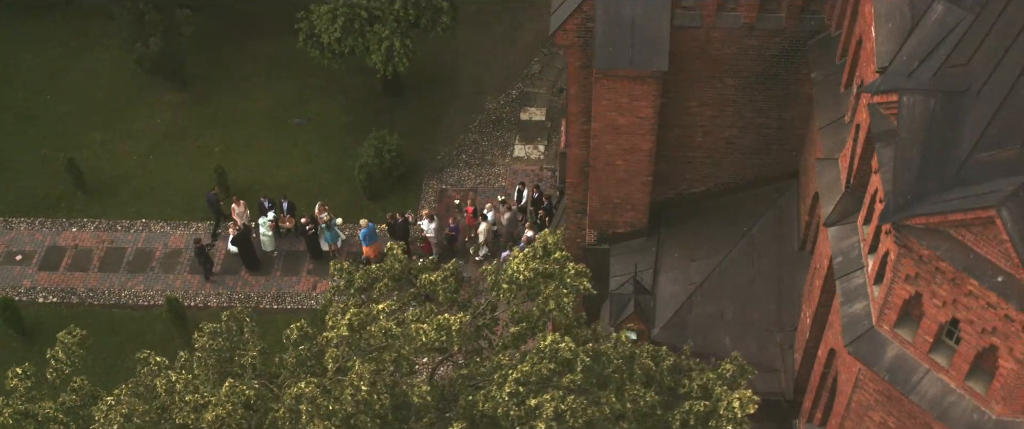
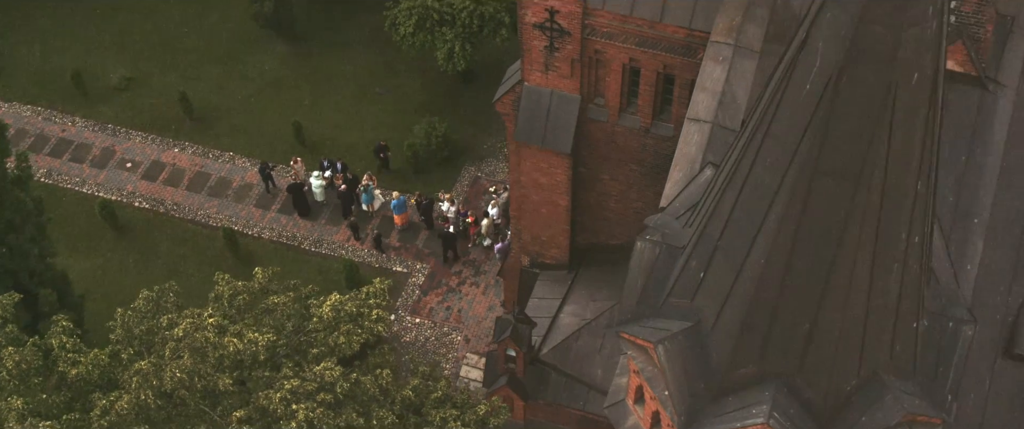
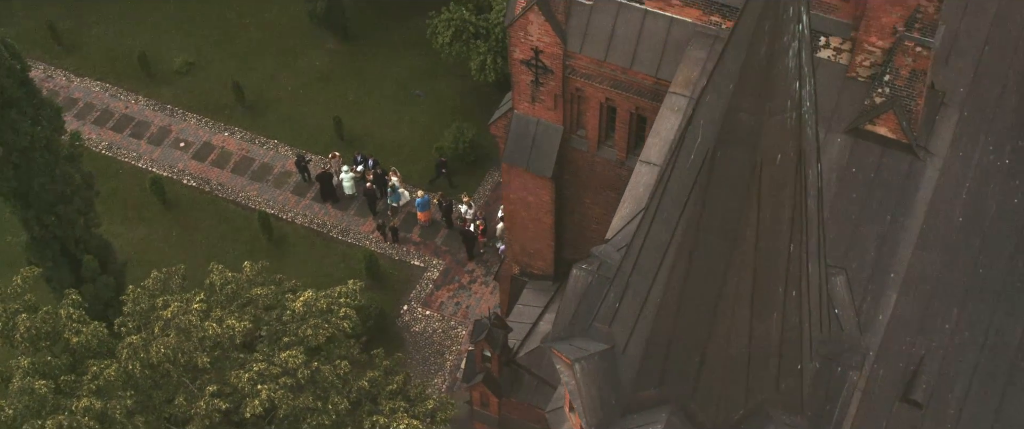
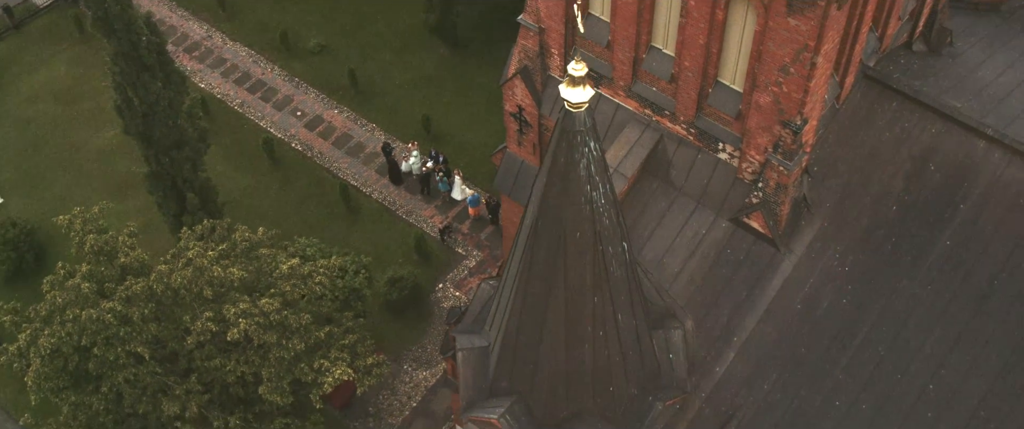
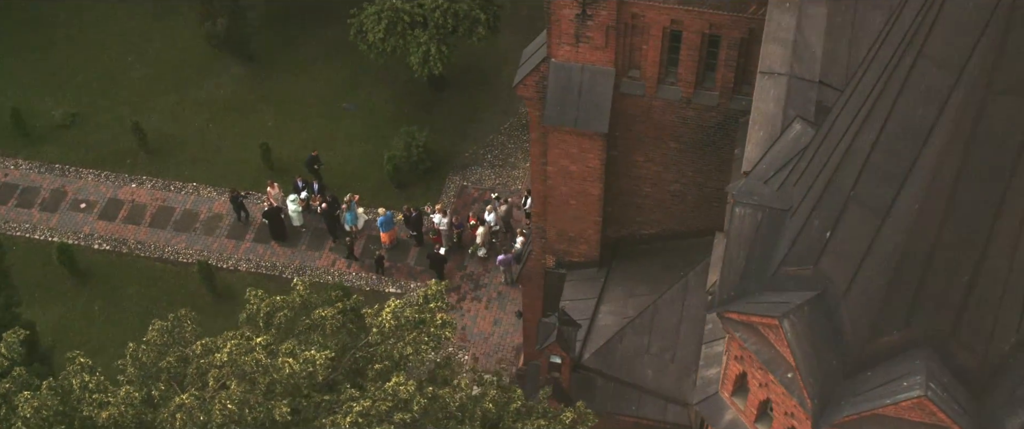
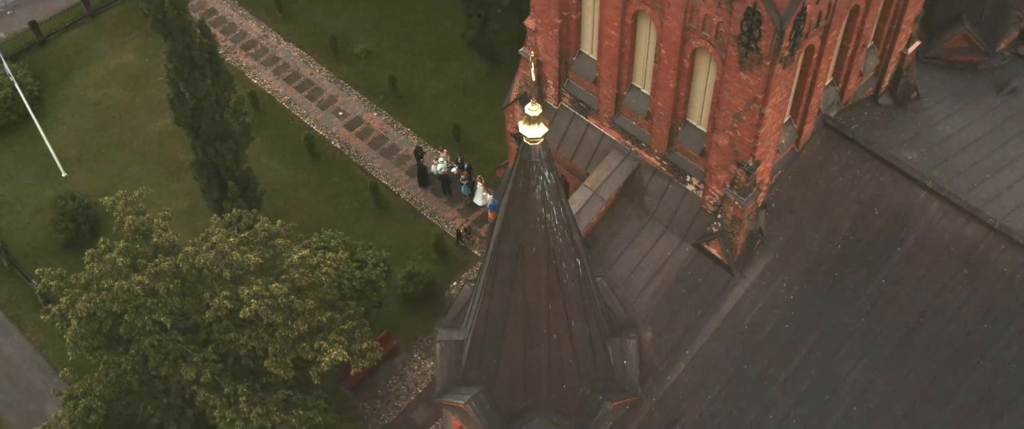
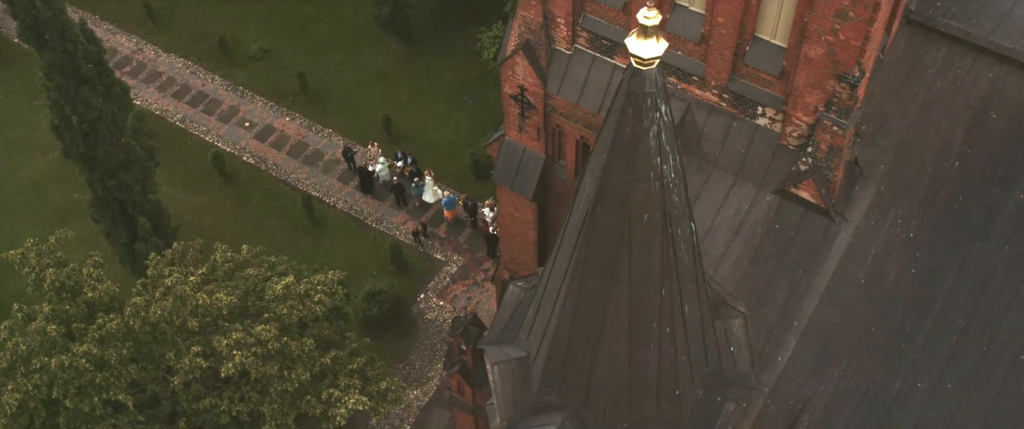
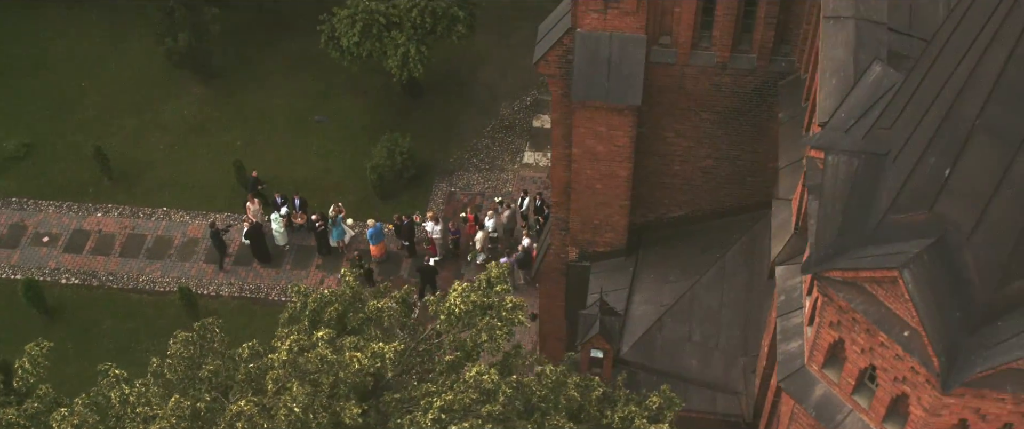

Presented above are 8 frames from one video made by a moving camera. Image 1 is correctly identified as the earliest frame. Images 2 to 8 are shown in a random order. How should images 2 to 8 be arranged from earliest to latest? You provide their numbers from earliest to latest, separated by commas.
8, 5, 2, 3, 7, 4, 6
